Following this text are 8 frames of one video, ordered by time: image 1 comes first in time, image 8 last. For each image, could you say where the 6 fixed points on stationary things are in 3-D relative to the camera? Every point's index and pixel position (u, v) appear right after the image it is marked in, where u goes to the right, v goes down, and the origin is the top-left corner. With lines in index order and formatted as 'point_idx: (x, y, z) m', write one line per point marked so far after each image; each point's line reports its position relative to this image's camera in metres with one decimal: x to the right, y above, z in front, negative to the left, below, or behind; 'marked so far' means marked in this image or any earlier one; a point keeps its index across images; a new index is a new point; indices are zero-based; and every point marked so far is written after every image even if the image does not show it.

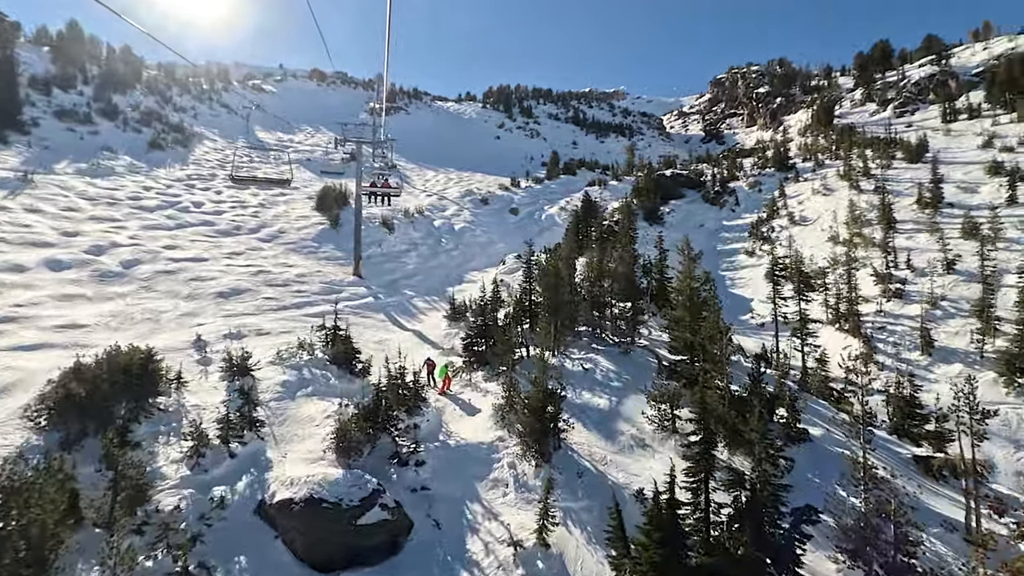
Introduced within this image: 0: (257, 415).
0: (-5.3, -2.7, +11.1) m
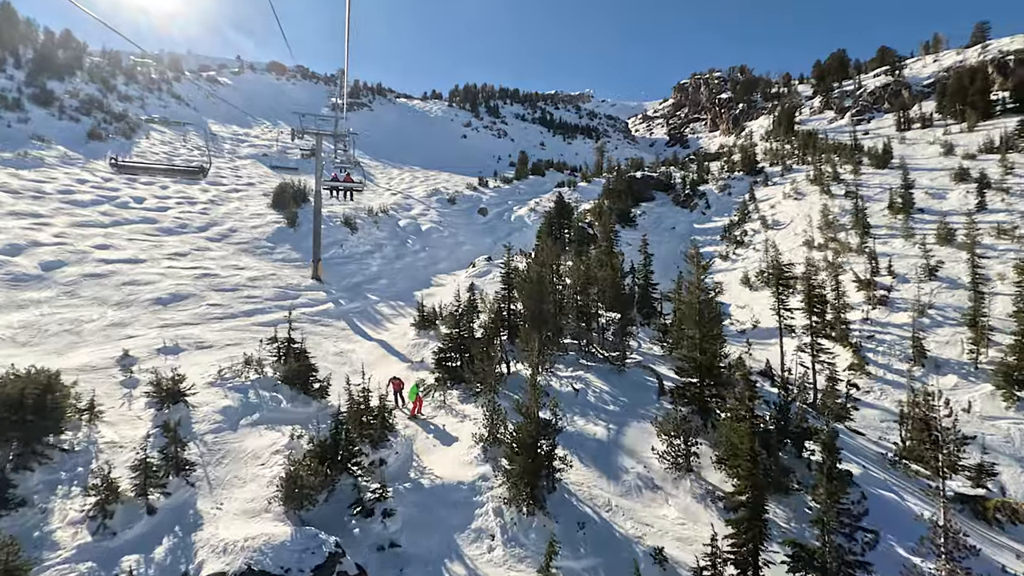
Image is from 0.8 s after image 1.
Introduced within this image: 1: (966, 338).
0: (-5.5, -2.9, +9.2) m
1: (+14.5, -1.6, +17.1) m
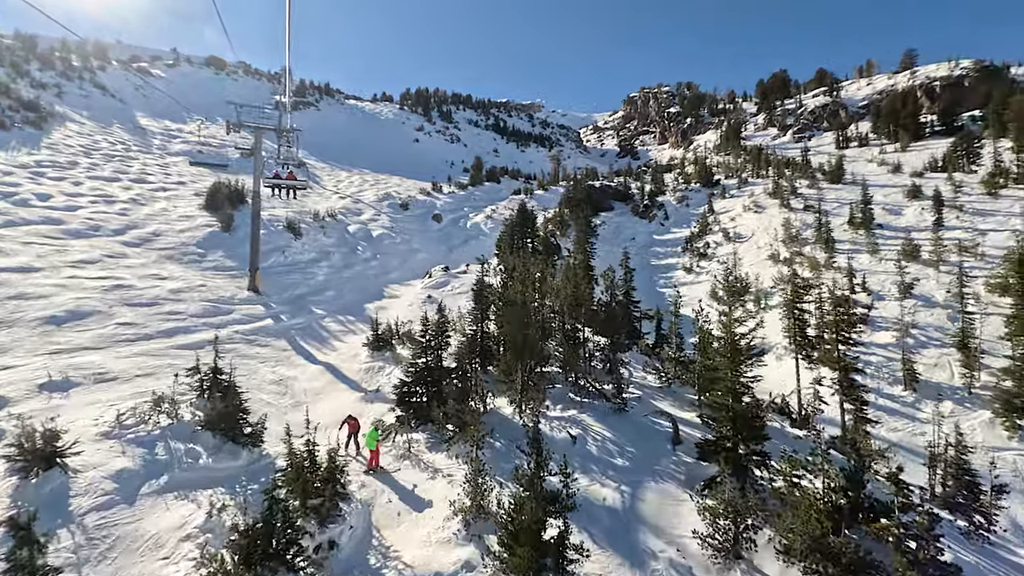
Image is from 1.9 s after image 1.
0: (-5.6, -3.2, +6.7) m
1: (+13.6, -2.2, +16.4) m
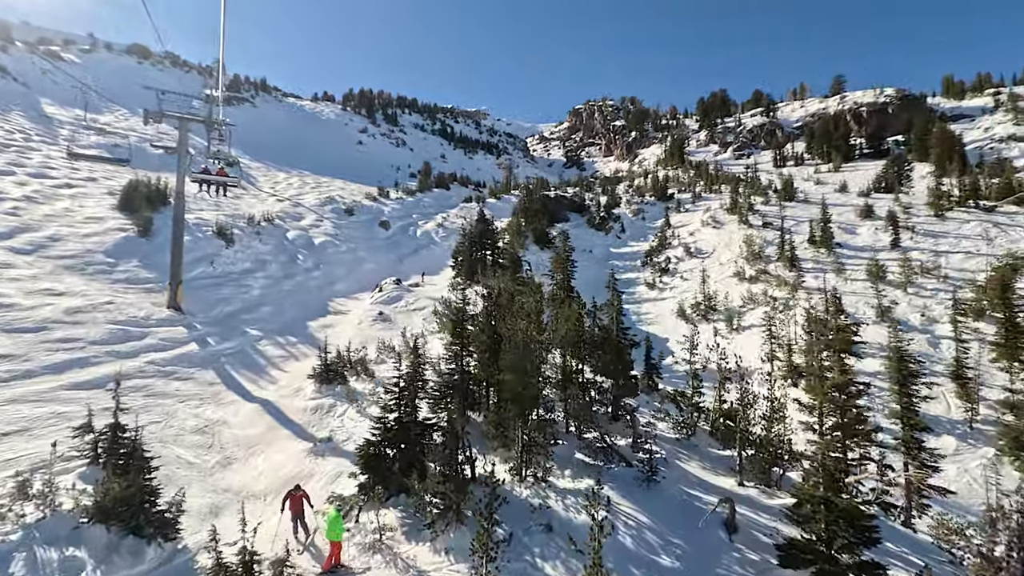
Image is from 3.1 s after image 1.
0: (-5.2, -3.7, +3.9) m
1: (+12.9, -3.0, +15.7) m
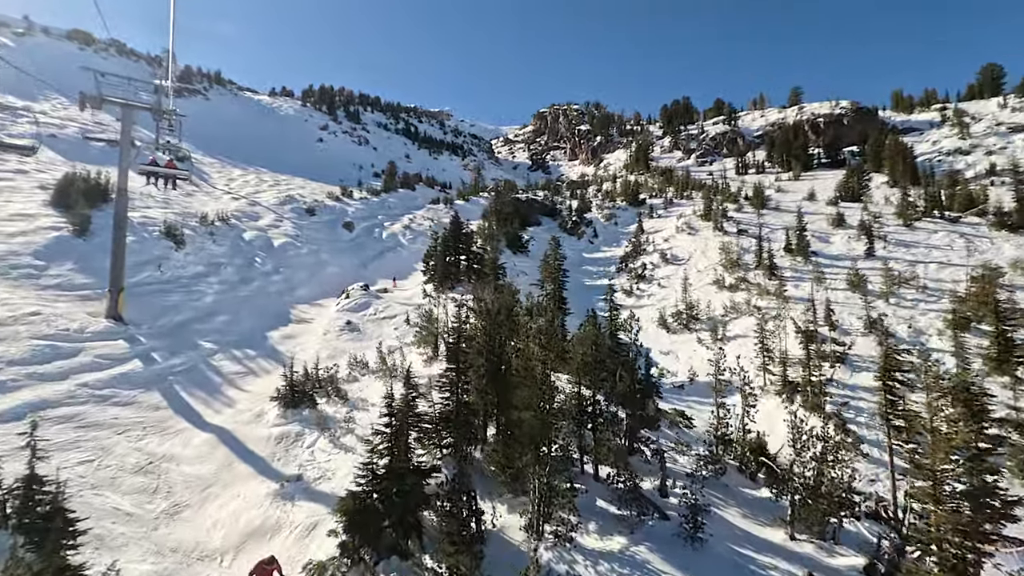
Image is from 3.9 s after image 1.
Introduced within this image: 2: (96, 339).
0: (-4.7, -3.9, +2.2) m
1: (+12.5, -3.4, +15.3) m
2: (-12.1, -1.5, +15.6) m
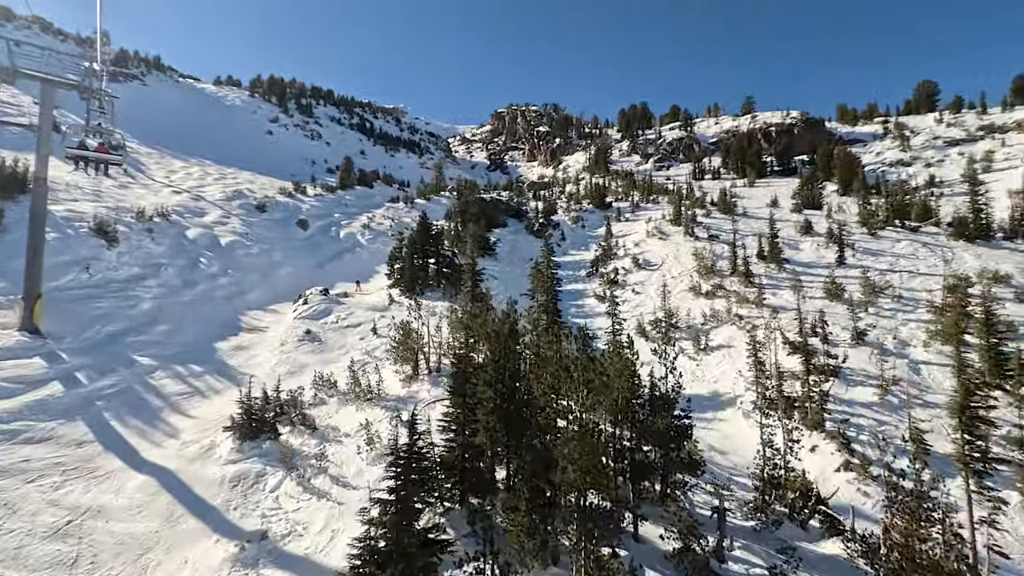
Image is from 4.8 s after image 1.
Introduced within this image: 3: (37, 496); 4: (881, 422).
0: (-3.8, -4.2, +0.4) m
1: (+12.2, -3.8, +14.8) m
2: (-12.3, -1.7, +13.1) m
3: (-7.9, -3.4, +9.0) m
4: (+10.7, -3.9, +15.5) m
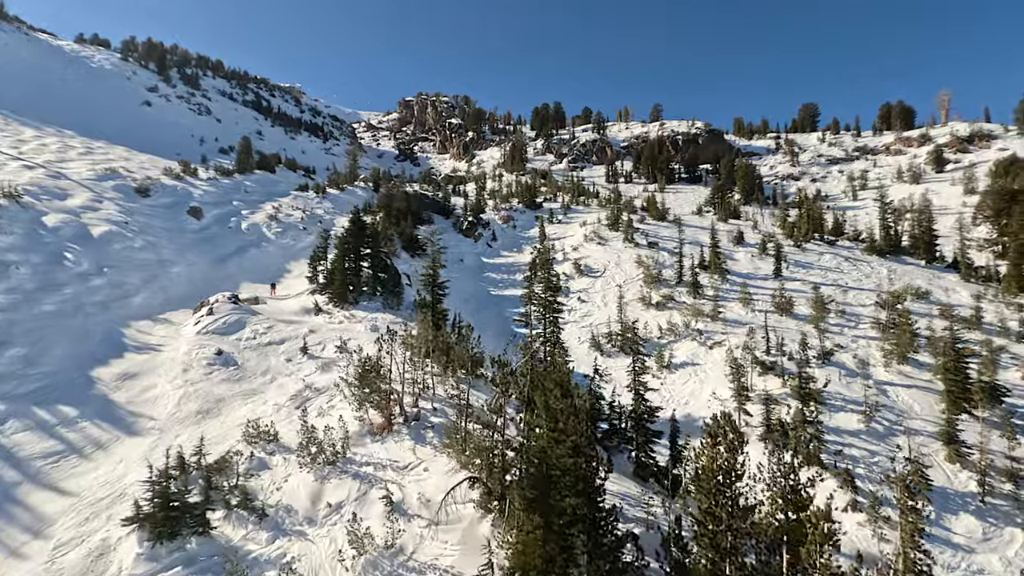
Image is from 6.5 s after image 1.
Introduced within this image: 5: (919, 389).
0: (-1.4, -4.9, -2.6) m
1: (+11.7, -4.6, +14.6) m
2: (-12.1, -2.1, +8.4) m
3: (-7.0, -3.9, +5.2) m
4: (+10.1, -4.6, +15.0) m
5: (+13.6, -3.3, +17.8) m
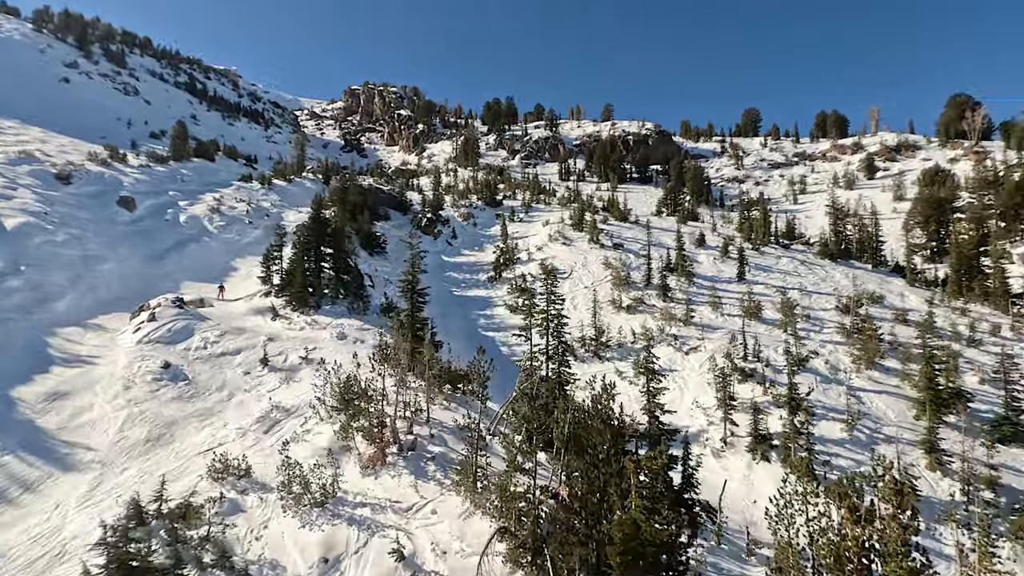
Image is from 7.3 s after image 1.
0: (+0.1, -5.2, -3.5) m
1: (+11.4, -4.9, +14.8) m
2: (-11.6, -2.3, +6.2) m
3: (-6.3, -4.2, +3.6) m
4: (+9.8, -4.9, +15.1) m
5: (+13.0, -3.6, +18.2) m
